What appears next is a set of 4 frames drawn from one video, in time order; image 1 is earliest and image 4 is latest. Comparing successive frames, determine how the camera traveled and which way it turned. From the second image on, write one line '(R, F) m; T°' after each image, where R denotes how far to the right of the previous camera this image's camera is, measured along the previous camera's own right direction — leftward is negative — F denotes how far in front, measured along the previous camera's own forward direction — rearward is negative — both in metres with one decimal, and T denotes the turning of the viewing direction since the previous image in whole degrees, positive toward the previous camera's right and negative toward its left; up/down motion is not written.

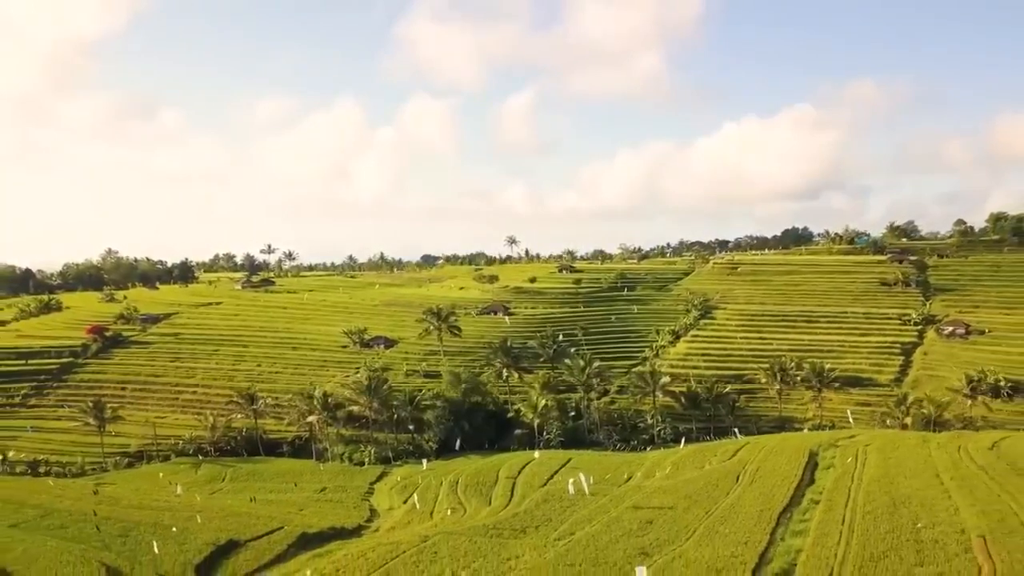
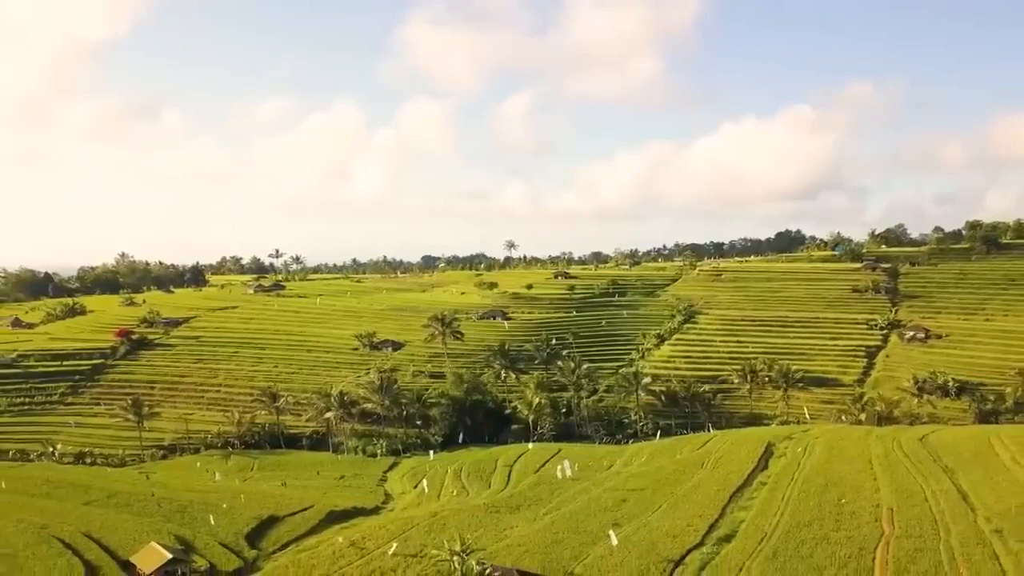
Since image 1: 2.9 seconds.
(+0.3, -9.8) m; 0°
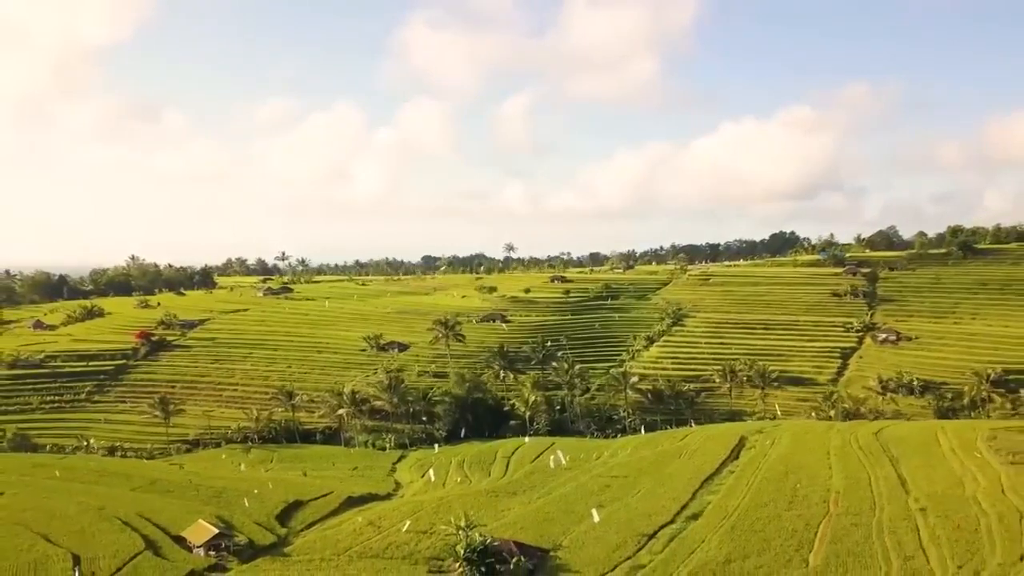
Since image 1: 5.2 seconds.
(+0.2, -8.1) m; 0°
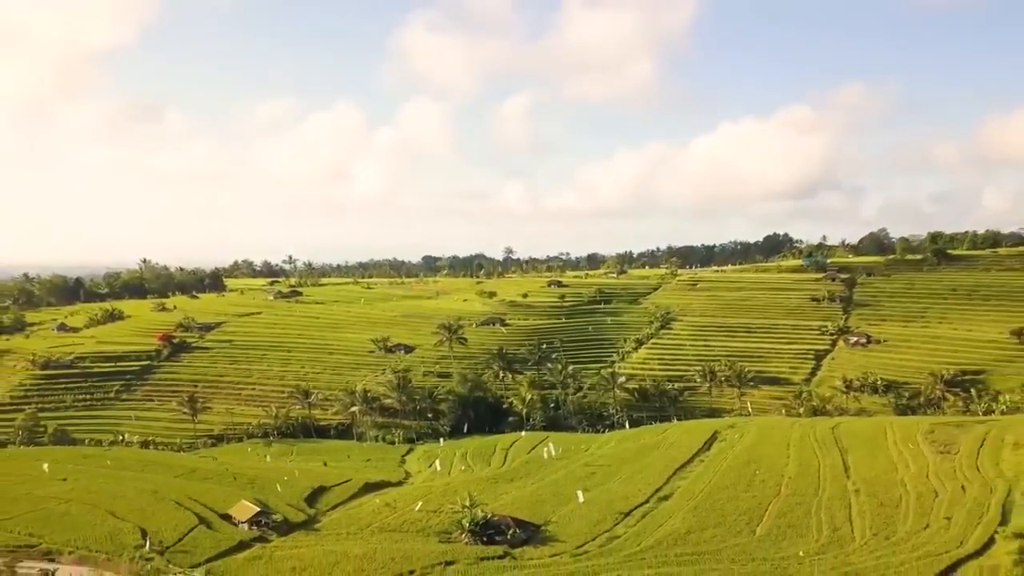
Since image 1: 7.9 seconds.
(+0.2, -9.9) m; 0°
